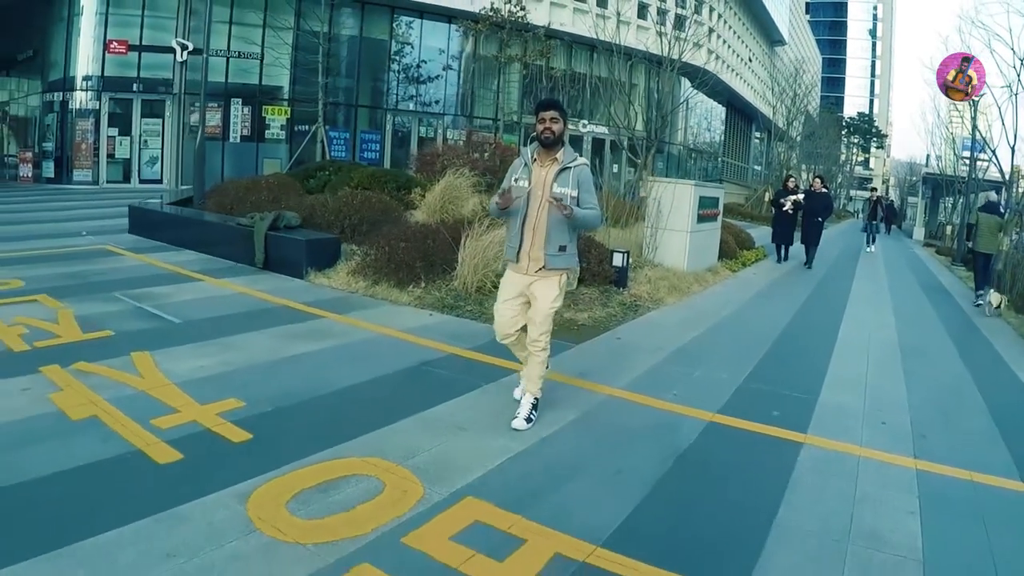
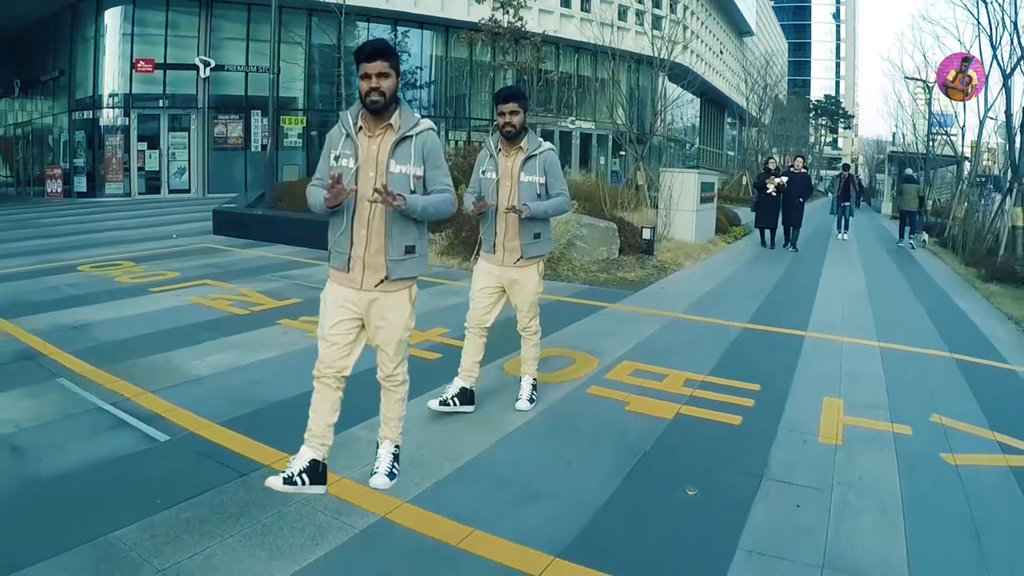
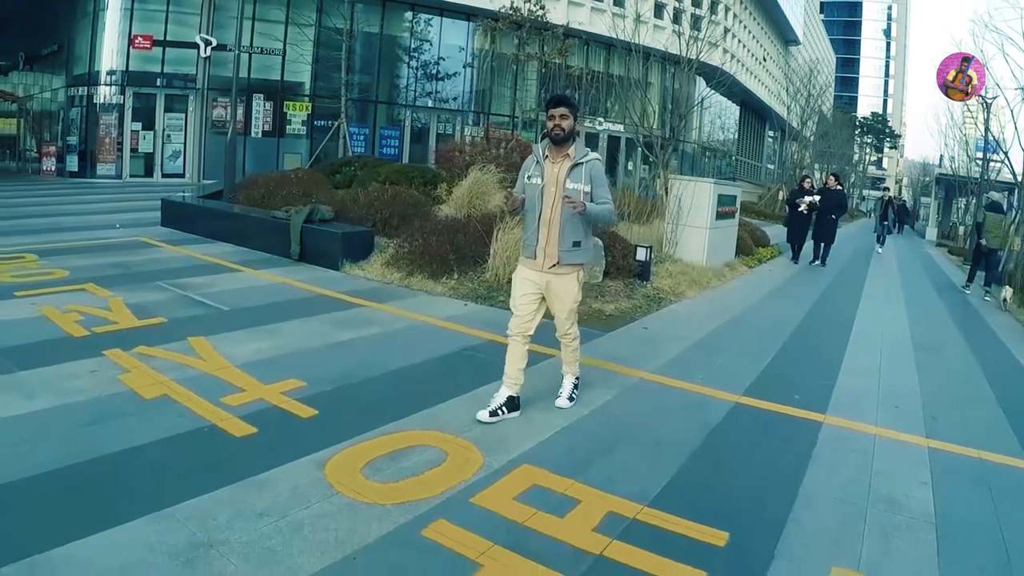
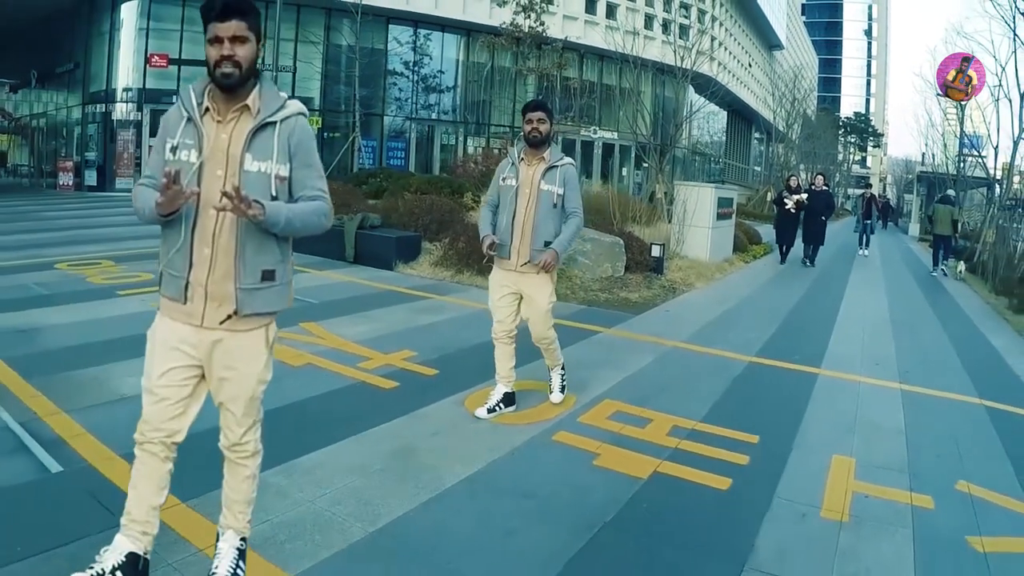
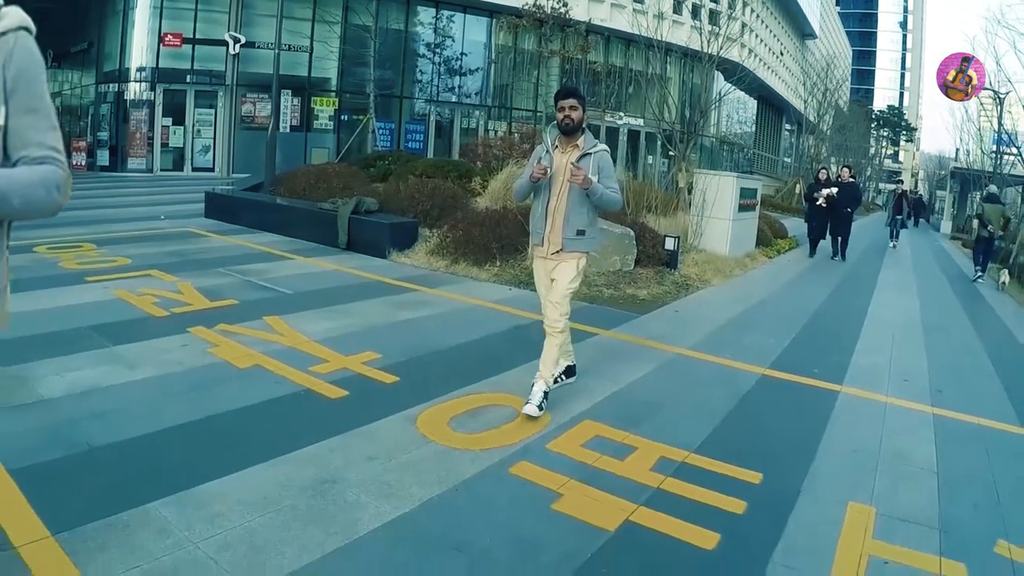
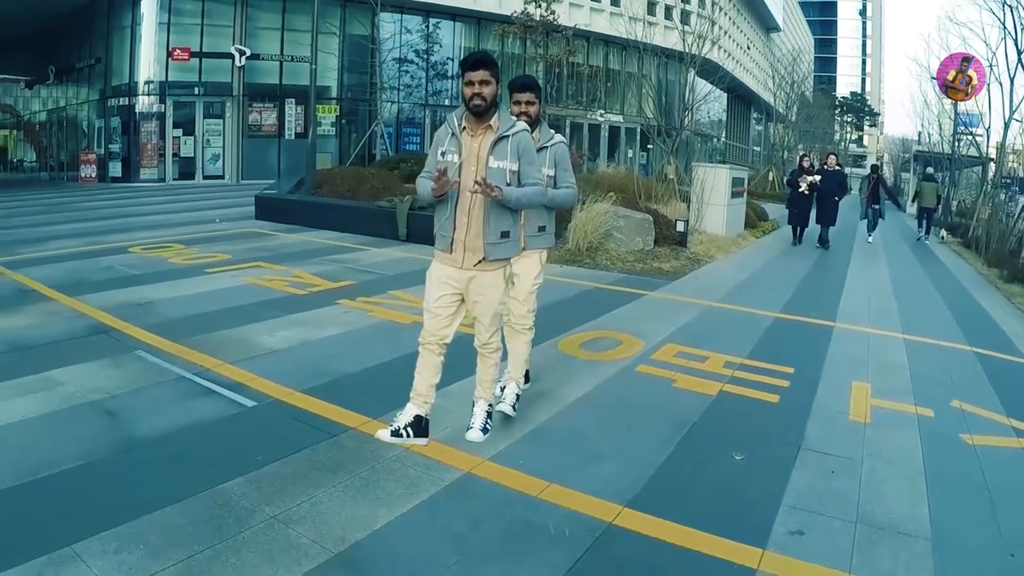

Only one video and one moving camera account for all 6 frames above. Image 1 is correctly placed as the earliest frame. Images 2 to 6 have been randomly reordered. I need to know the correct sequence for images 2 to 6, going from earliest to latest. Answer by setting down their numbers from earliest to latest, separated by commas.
3, 5, 4, 2, 6
